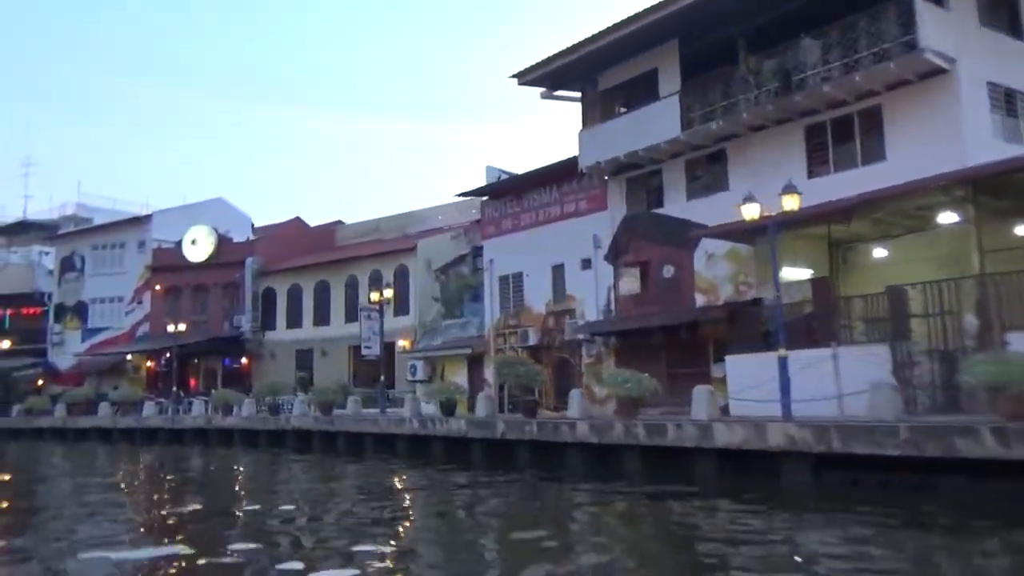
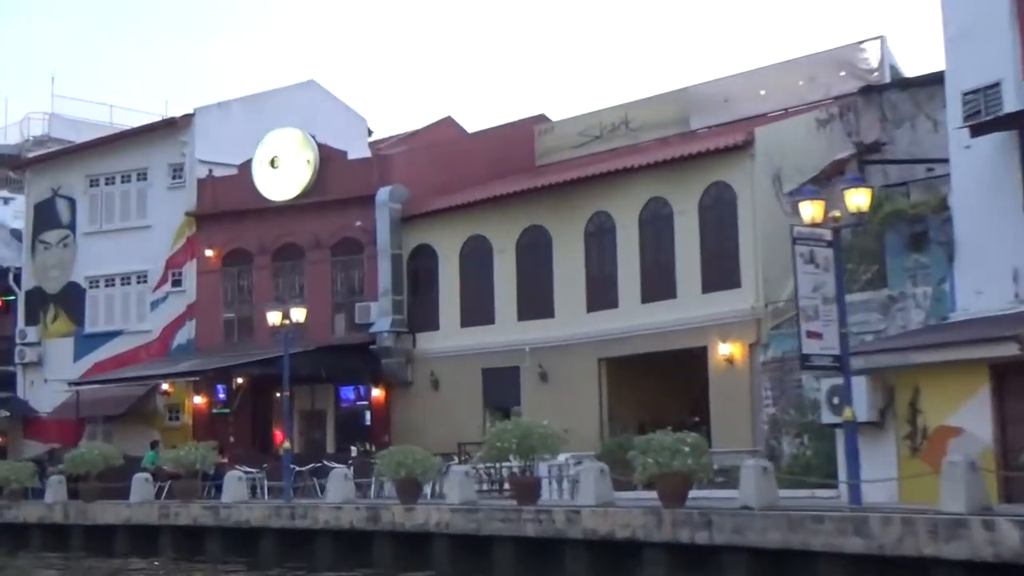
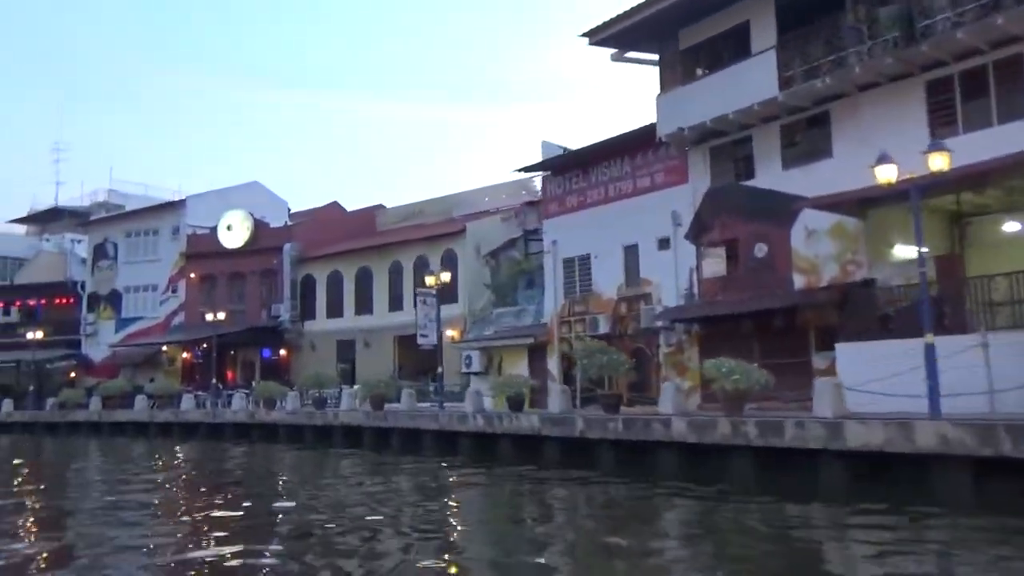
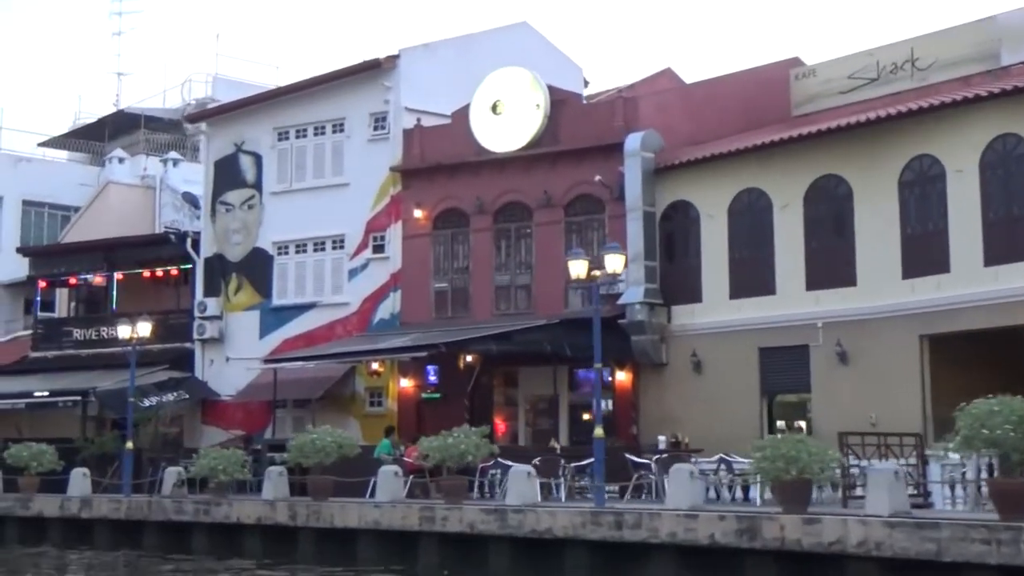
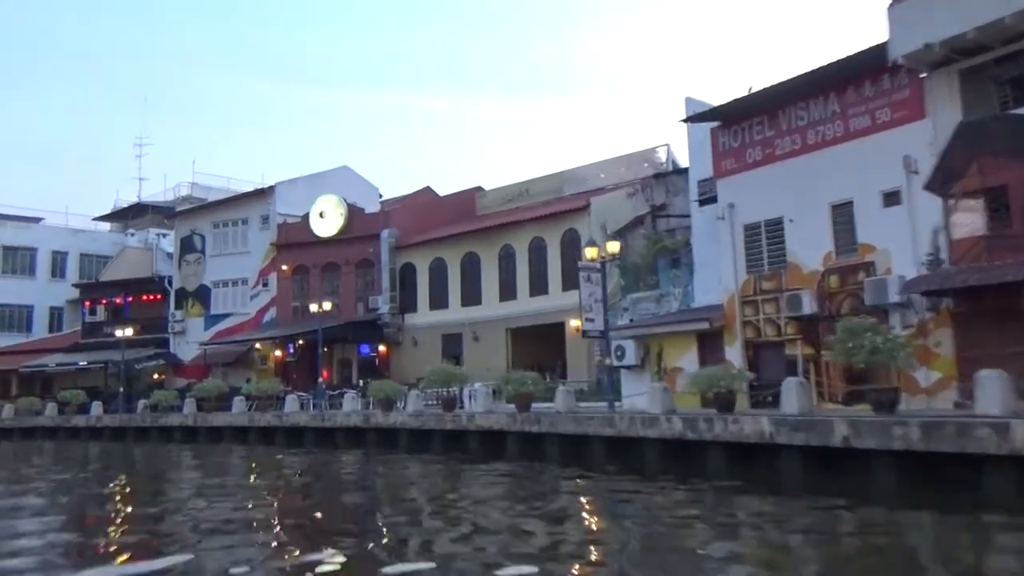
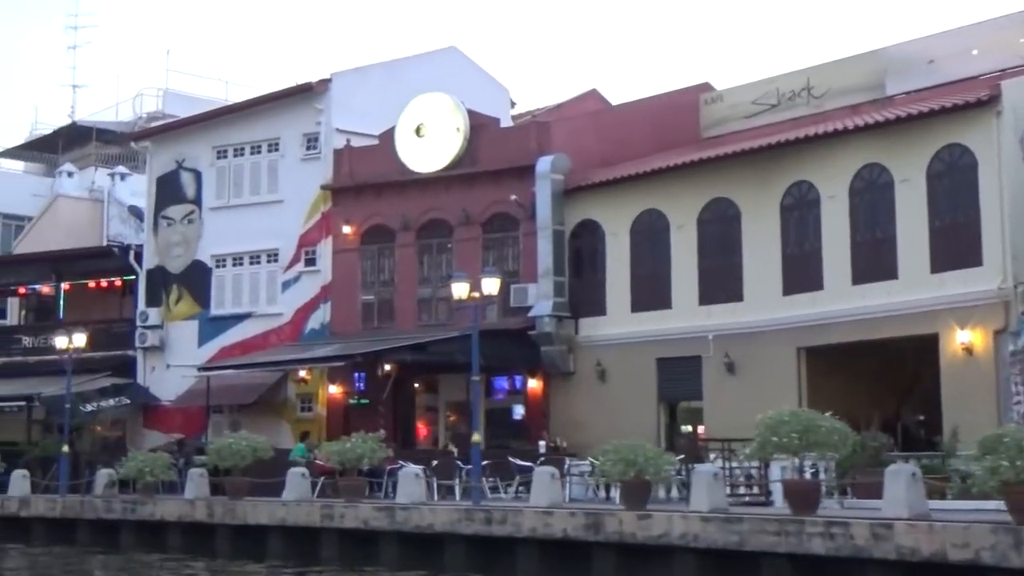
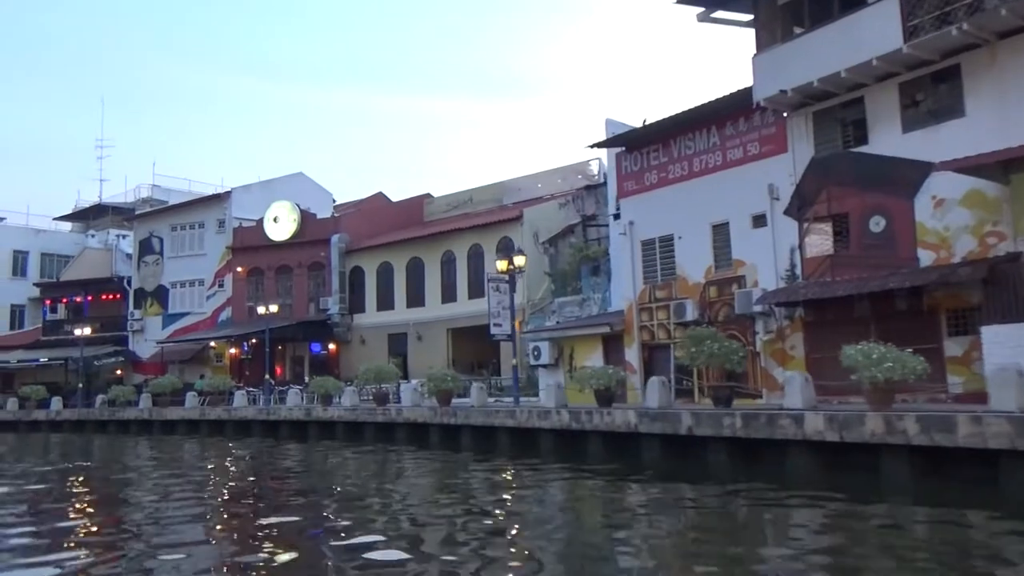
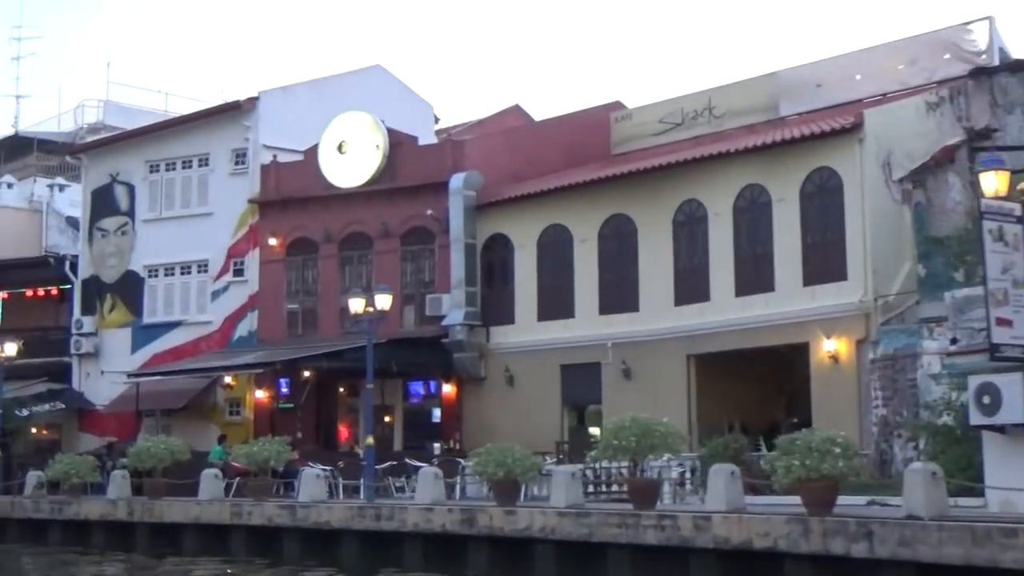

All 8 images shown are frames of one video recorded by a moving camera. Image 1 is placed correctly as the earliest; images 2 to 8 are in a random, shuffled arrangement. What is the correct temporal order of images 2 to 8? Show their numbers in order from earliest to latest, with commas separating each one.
3, 7, 5, 2, 8, 6, 4
